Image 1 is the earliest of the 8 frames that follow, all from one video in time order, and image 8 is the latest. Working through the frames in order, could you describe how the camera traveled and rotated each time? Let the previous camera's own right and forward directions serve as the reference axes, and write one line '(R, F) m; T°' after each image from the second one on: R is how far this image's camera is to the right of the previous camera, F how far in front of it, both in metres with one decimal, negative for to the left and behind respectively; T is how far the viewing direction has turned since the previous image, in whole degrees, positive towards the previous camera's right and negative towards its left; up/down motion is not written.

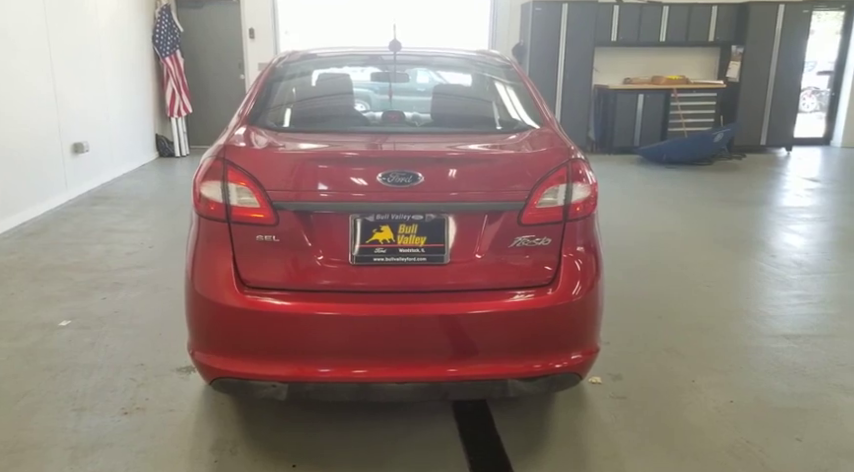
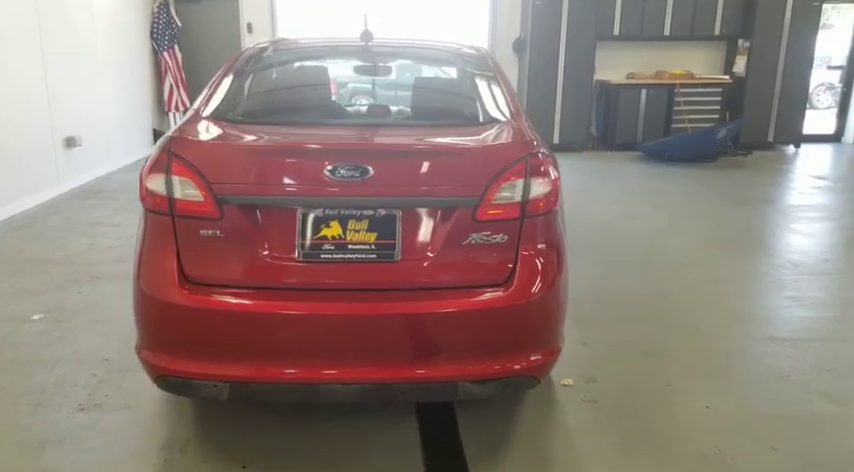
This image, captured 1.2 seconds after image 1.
(+0.2, +0.1) m; -1°
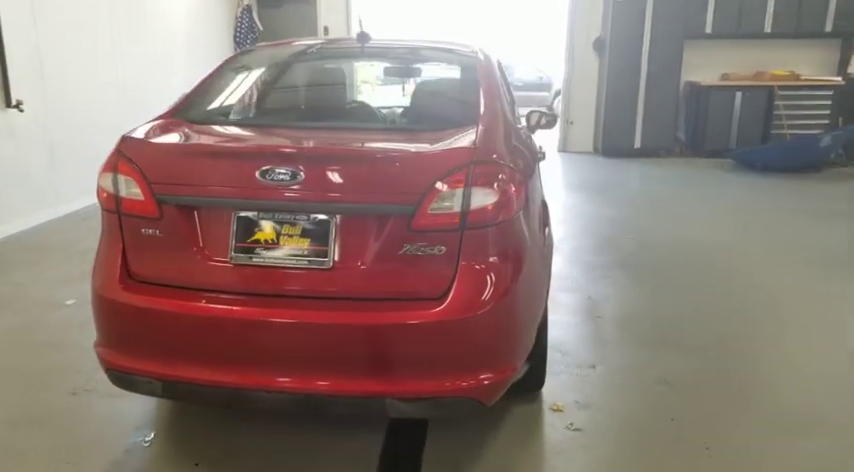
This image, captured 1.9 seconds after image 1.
(+0.4, +0.1) m; -10°
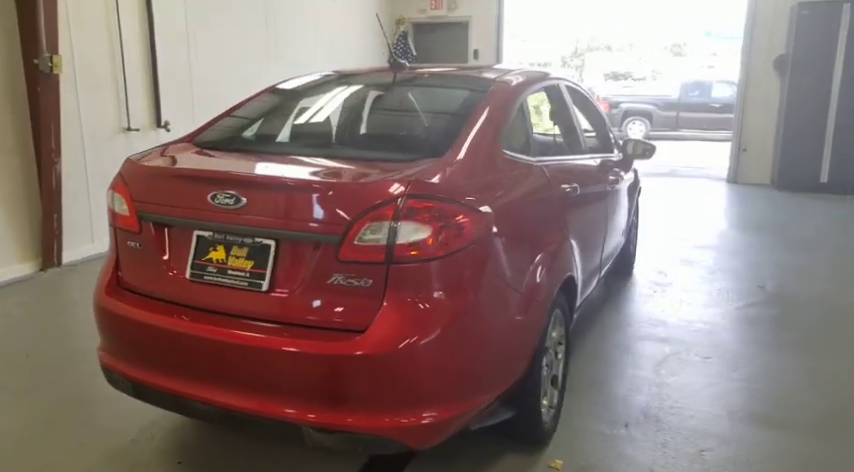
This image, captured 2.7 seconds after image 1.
(+0.6, +0.1) m; -17°
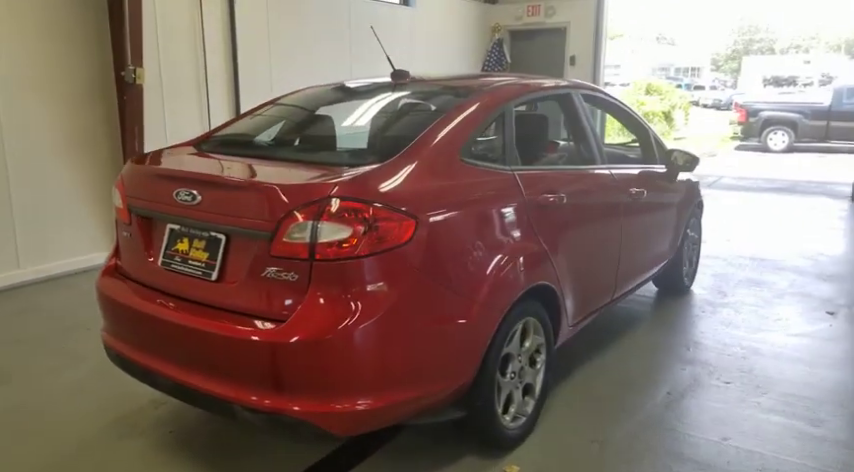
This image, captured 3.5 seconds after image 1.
(+0.5, 0.0) m; -11°
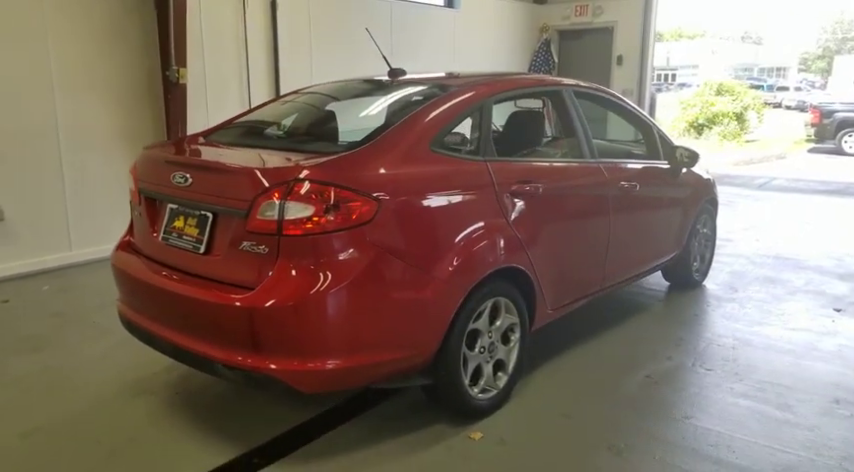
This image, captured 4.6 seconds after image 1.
(+0.3, -0.2) m; -6°
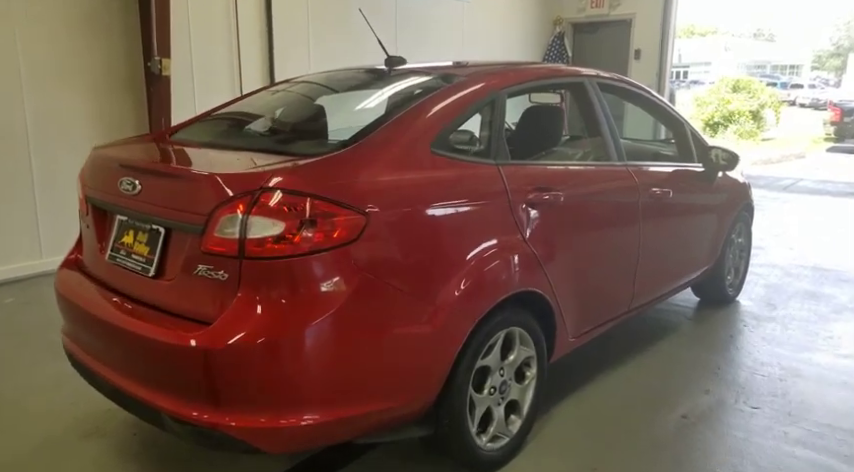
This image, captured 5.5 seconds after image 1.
(0.0, +0.4) m; -1°
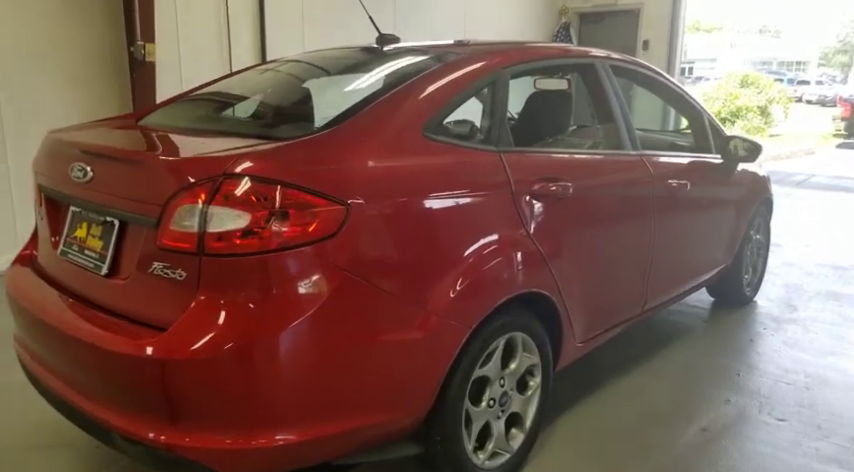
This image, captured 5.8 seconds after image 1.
(0.0, +0.2) m; 0°
